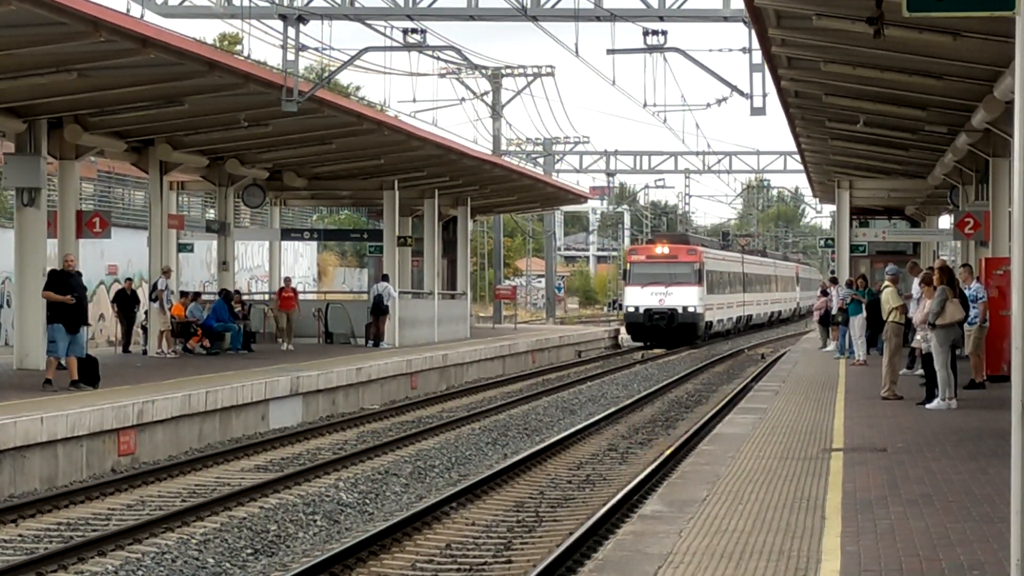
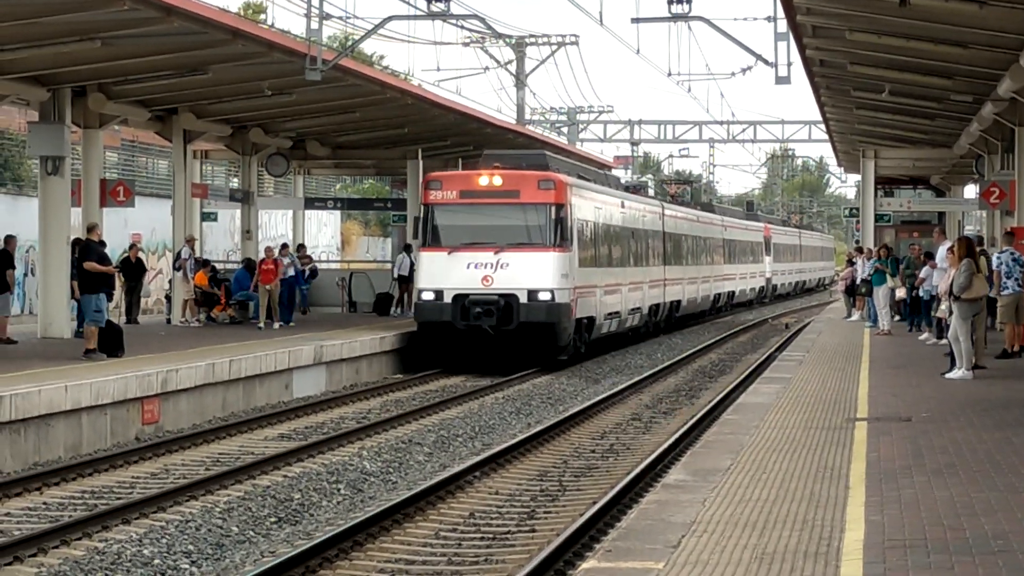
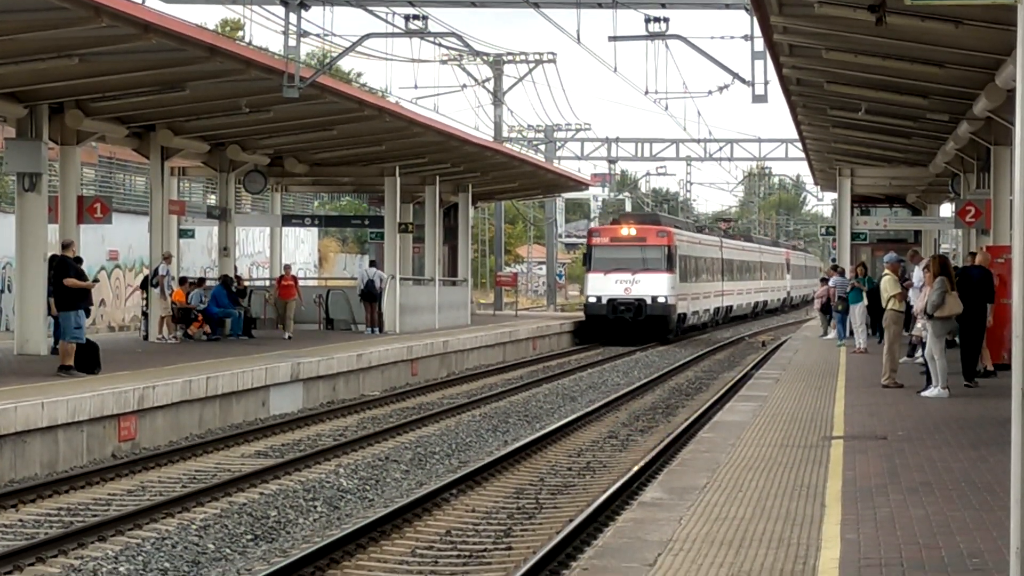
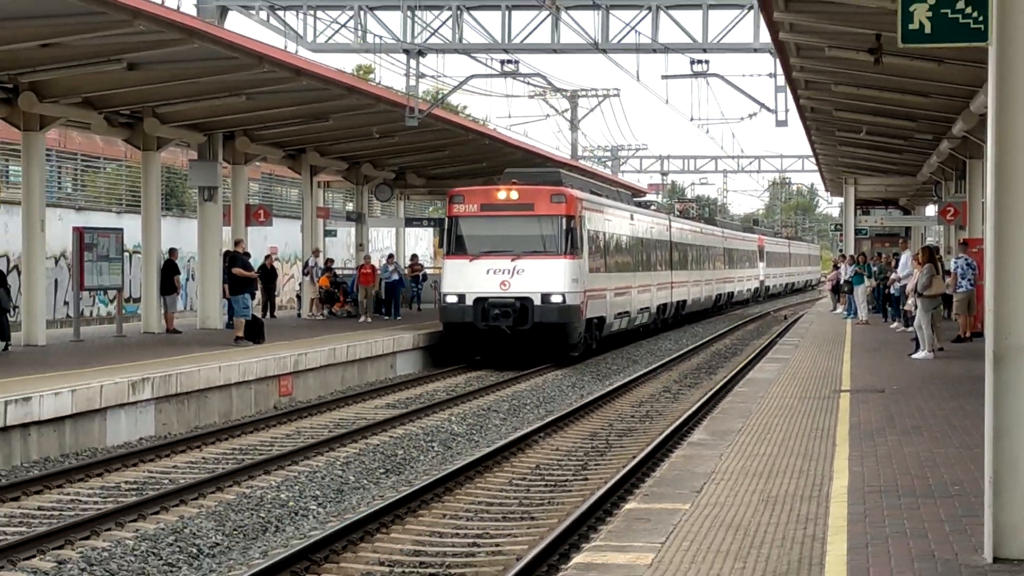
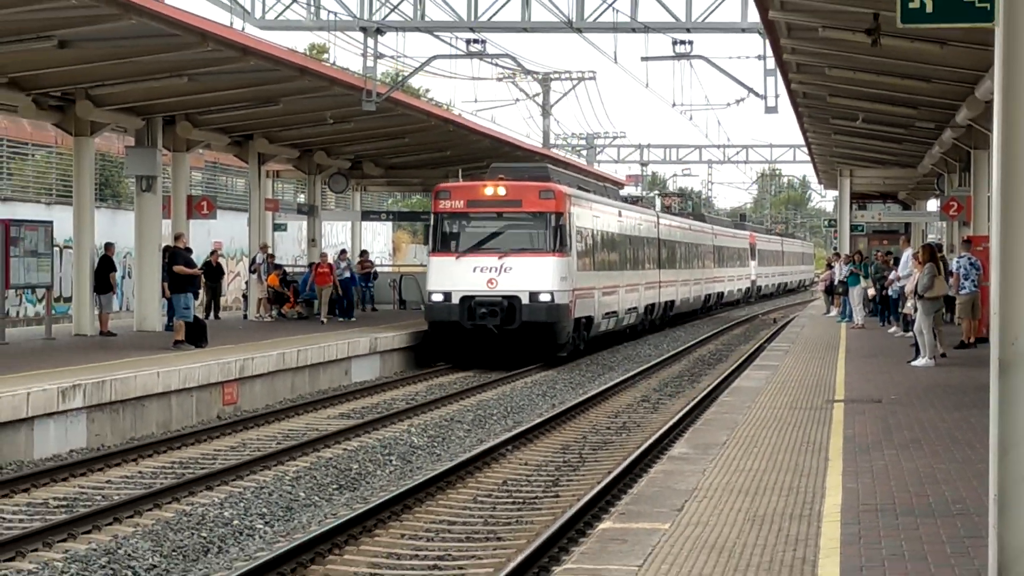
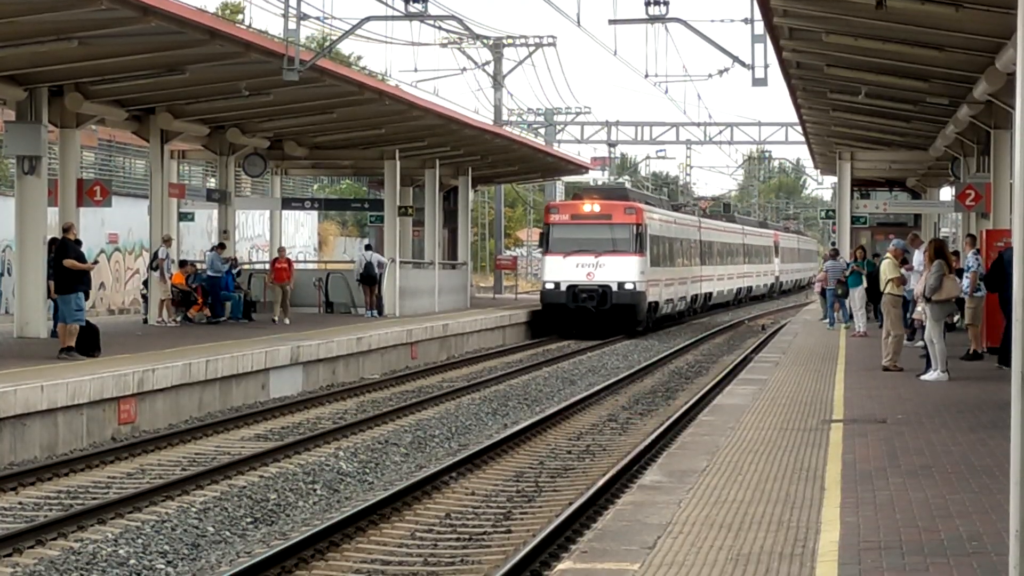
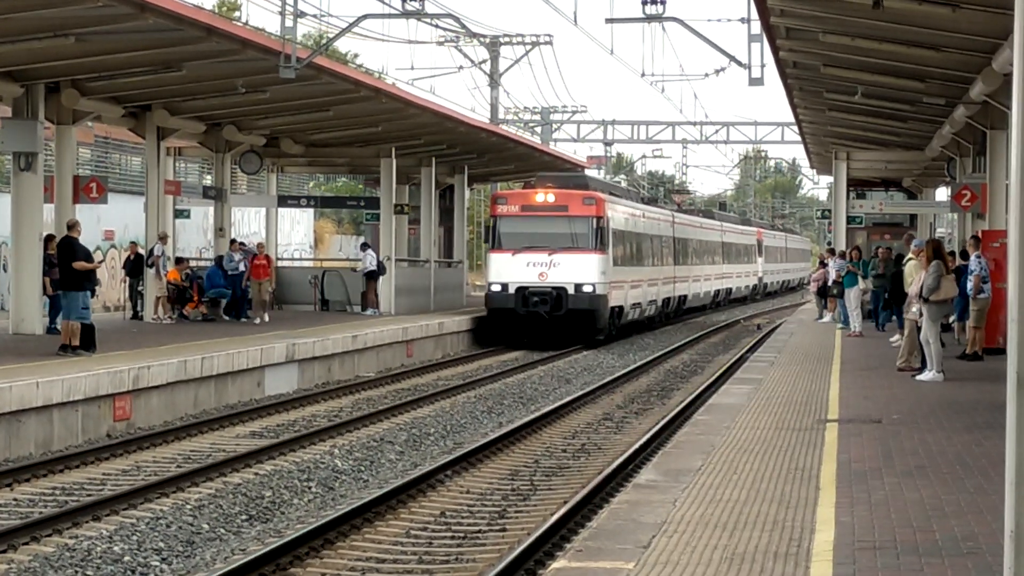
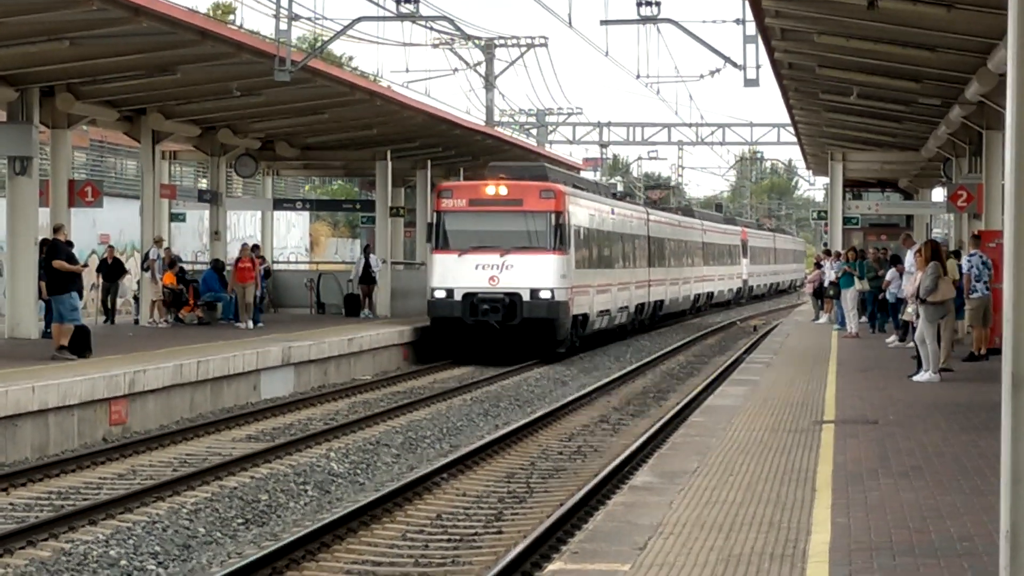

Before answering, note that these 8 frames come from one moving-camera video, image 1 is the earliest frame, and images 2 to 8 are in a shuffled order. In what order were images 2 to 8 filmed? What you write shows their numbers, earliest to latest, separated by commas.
3, 6, 7, 8, 2, 5, 4
